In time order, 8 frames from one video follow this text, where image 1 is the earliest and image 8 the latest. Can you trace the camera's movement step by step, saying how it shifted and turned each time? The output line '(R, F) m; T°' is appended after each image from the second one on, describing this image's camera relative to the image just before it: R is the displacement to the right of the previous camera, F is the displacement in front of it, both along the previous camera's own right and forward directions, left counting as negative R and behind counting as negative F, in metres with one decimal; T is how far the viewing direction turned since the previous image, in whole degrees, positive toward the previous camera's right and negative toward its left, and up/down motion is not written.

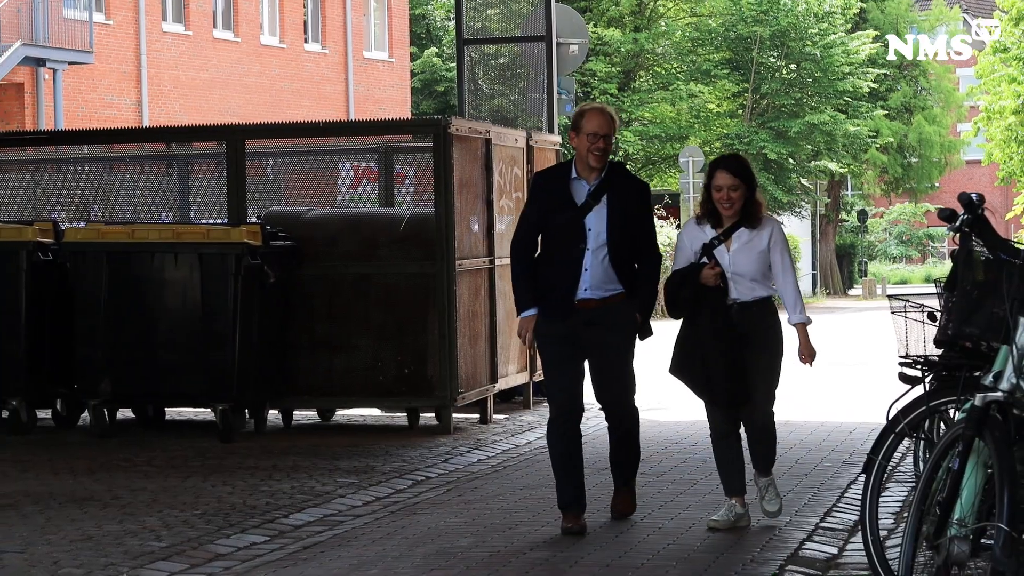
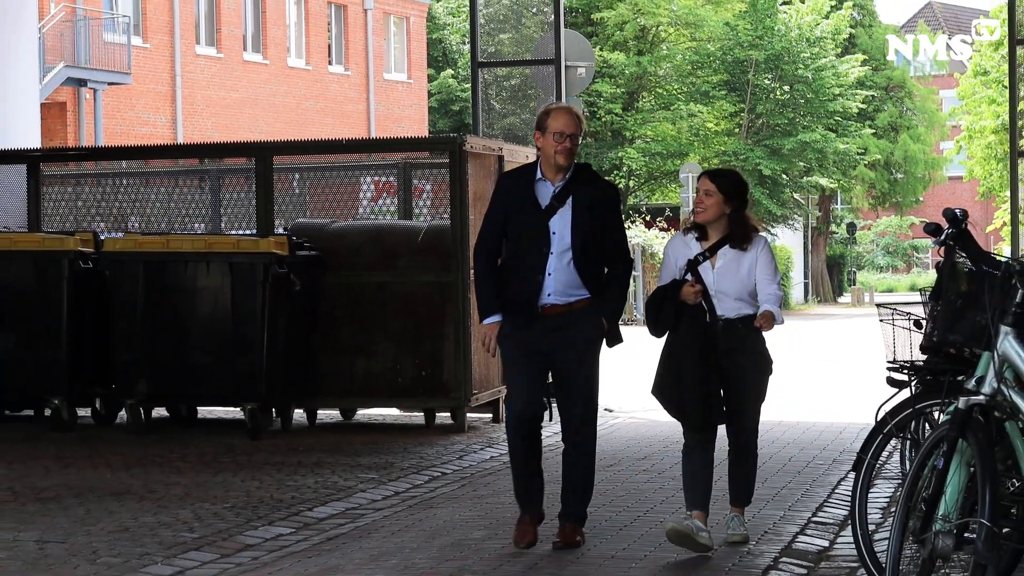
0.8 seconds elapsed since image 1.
(+0.1, -0.6) m; -1°
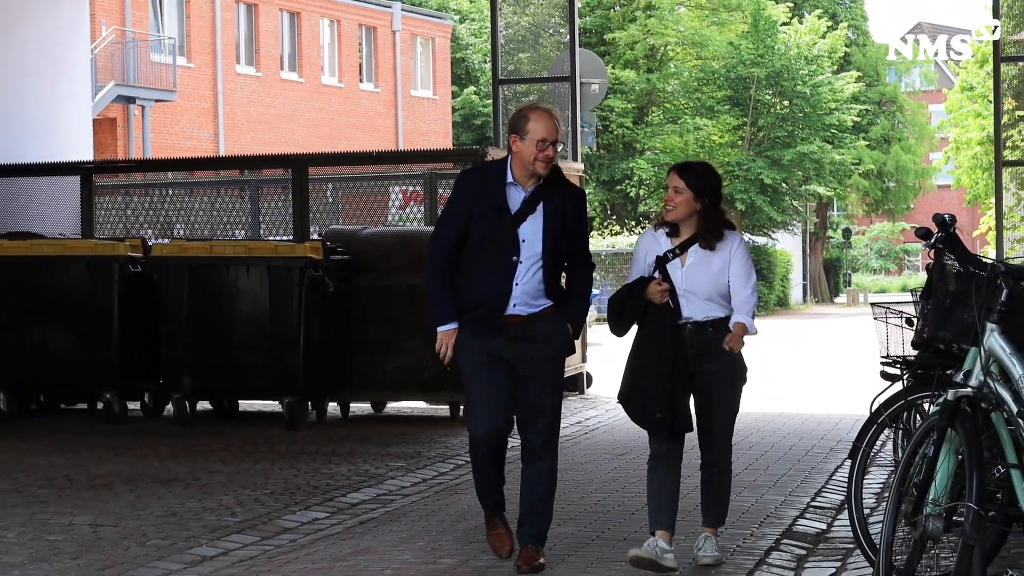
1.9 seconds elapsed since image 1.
(0.0, -0.7) m; -1°
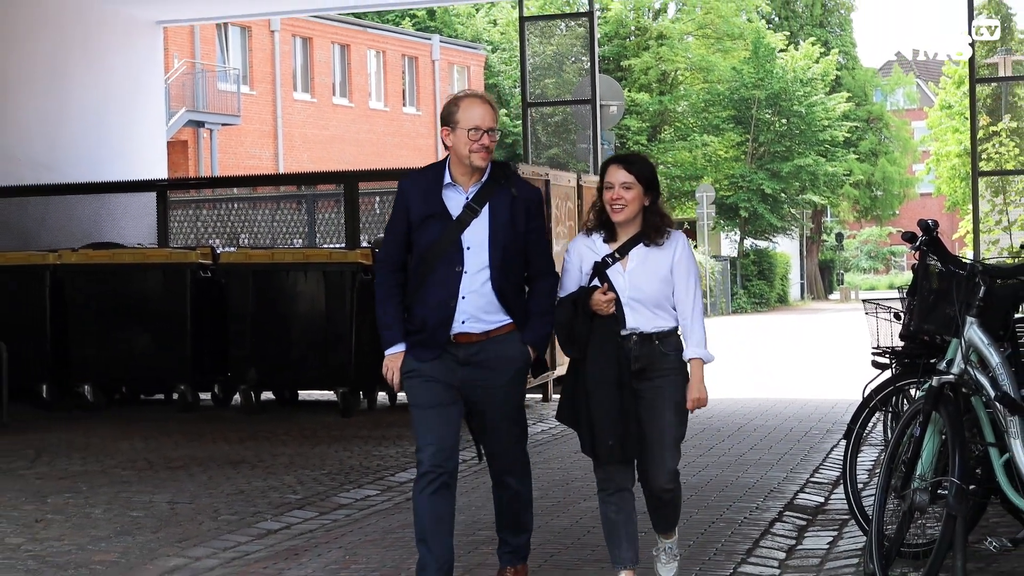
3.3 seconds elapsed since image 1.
(+0.1, -1.2) m; -1°
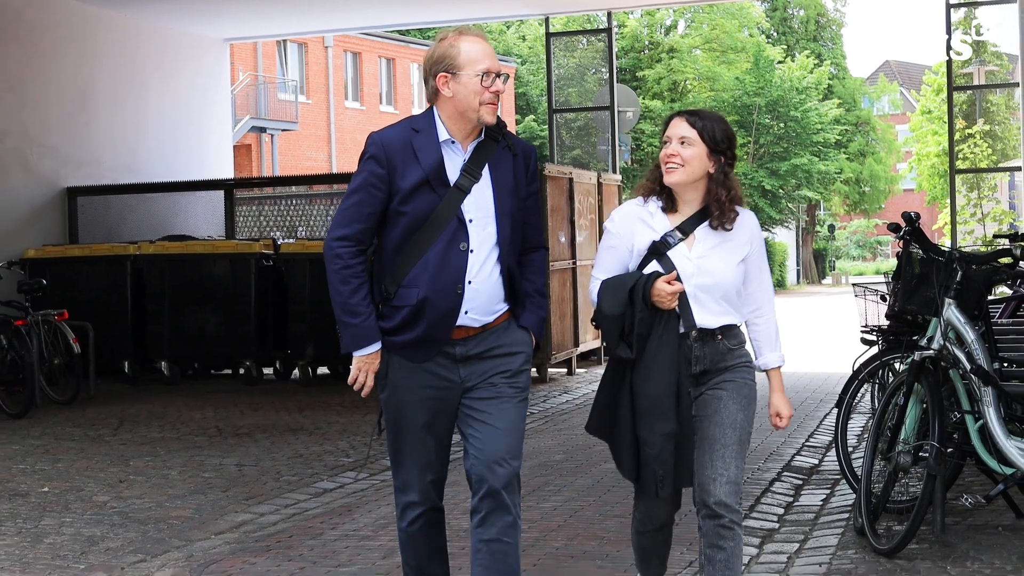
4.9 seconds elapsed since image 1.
(+0.1, -1.4) m; -1°
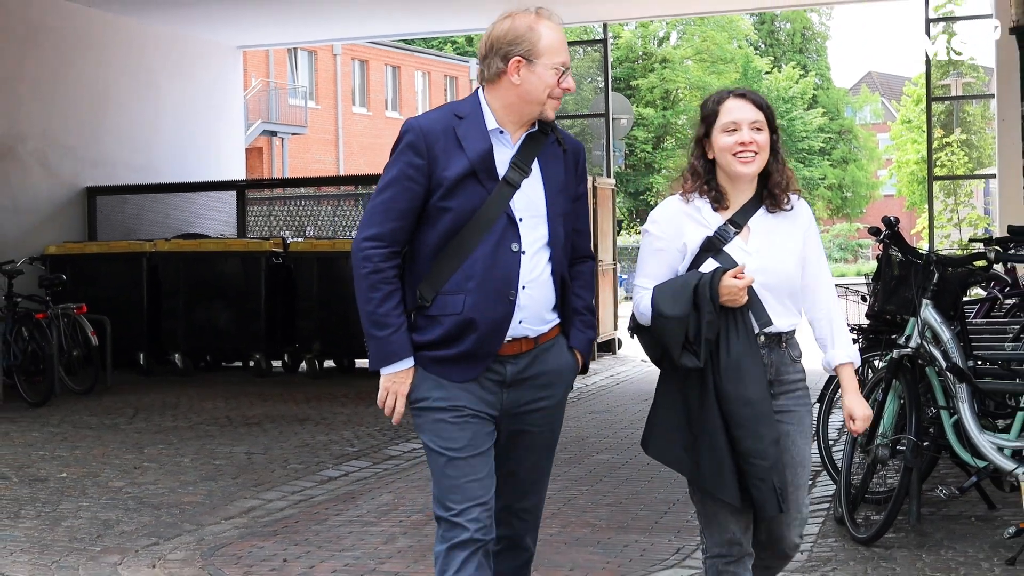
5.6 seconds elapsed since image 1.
(0.0, -0.6) m; 0°
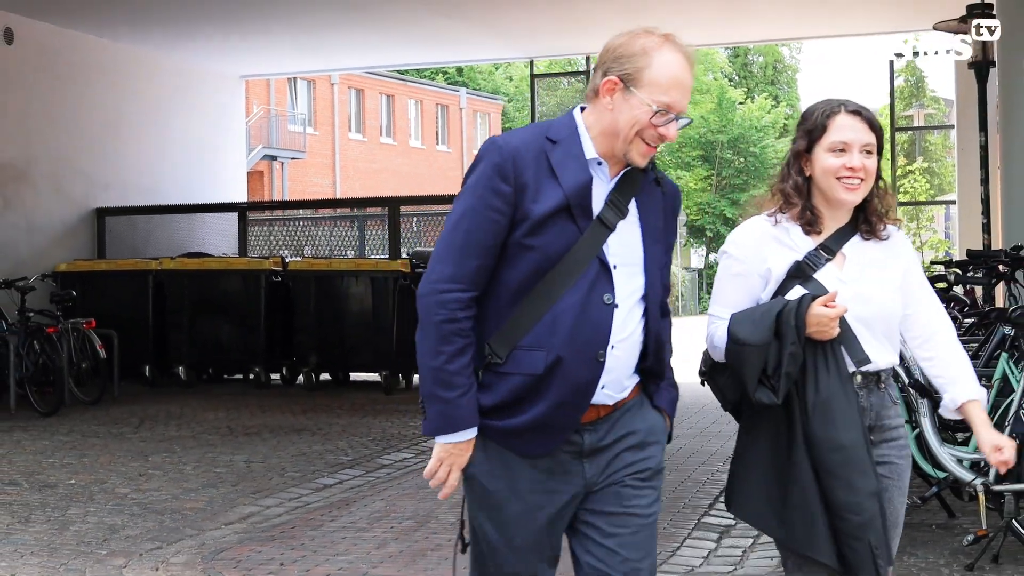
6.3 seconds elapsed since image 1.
(+0.1, -0.7) m; 0°
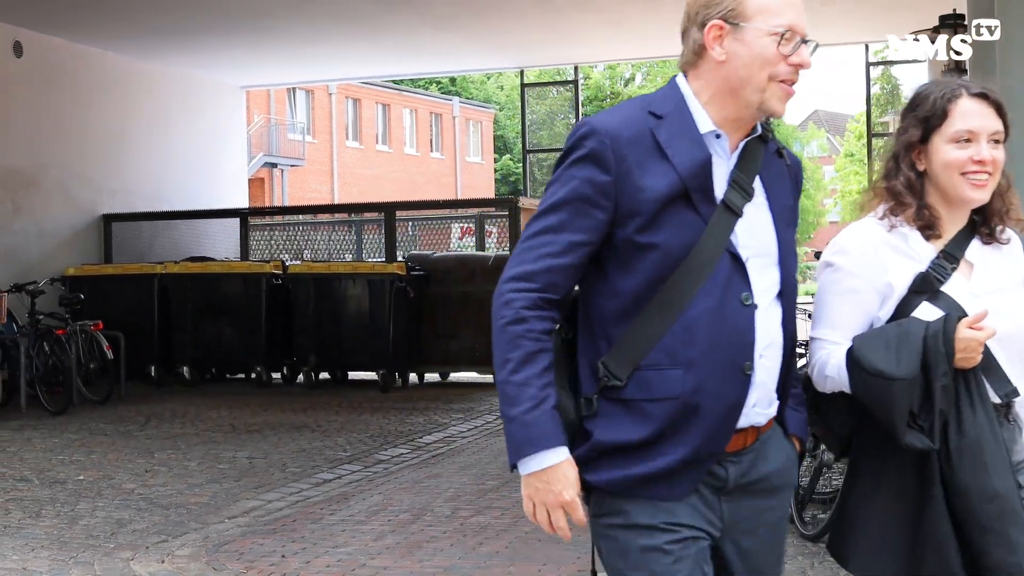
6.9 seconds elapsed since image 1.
(0.0, -0.5) m; 0°
